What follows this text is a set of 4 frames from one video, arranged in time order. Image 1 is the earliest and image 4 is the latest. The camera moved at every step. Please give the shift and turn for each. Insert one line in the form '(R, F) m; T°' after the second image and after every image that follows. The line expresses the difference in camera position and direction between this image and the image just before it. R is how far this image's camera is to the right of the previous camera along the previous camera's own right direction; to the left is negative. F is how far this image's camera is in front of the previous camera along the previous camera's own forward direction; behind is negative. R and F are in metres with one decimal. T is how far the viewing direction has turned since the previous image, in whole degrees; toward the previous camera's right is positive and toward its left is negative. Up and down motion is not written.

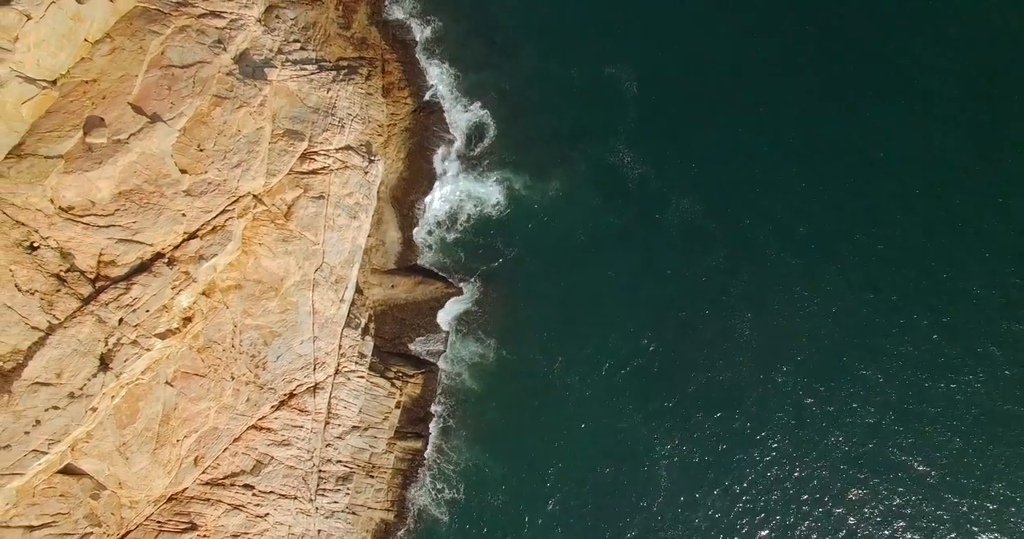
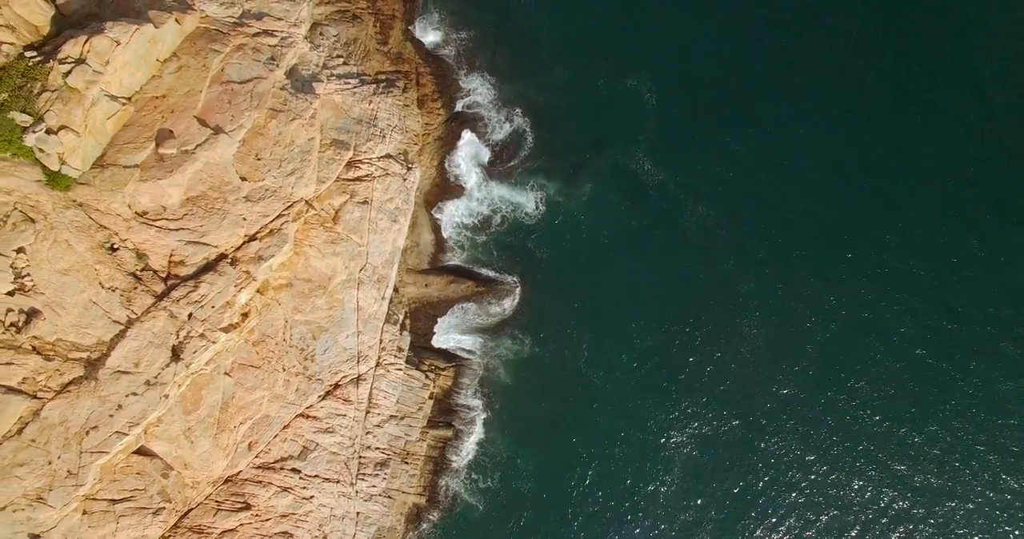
(-1.6, -2.9) m; 0°
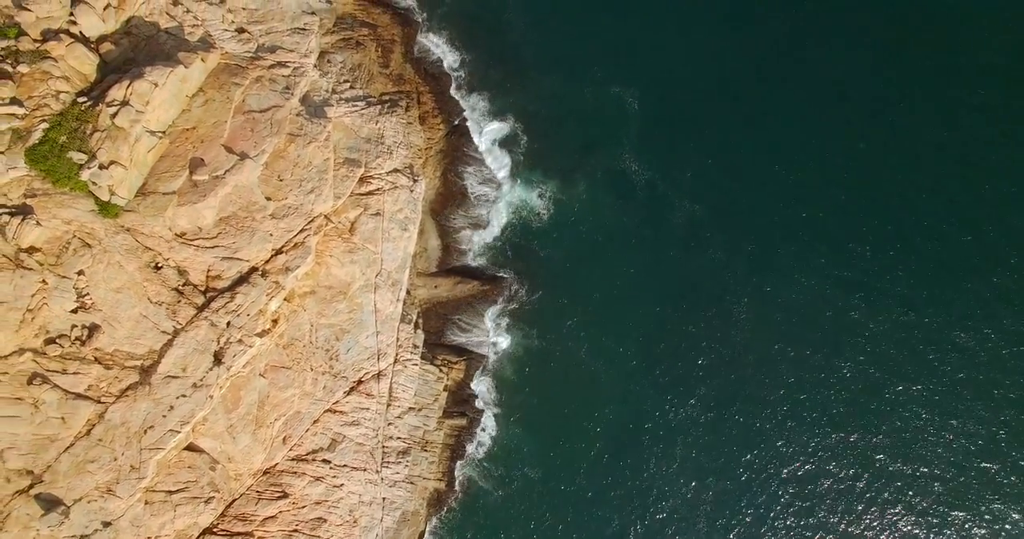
(-0.1, -3.8) m; 0°
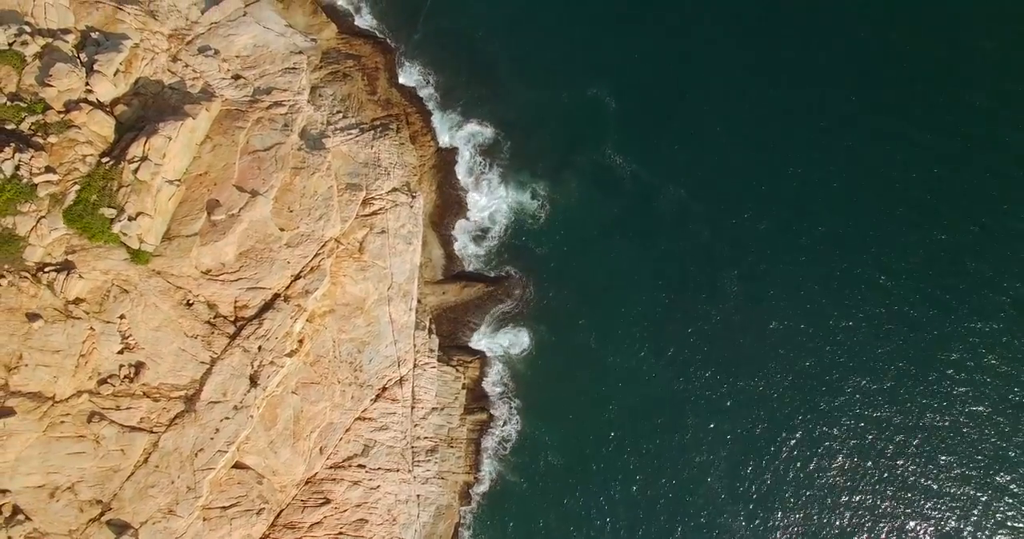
(+0.1, -3.1) m; 0°
